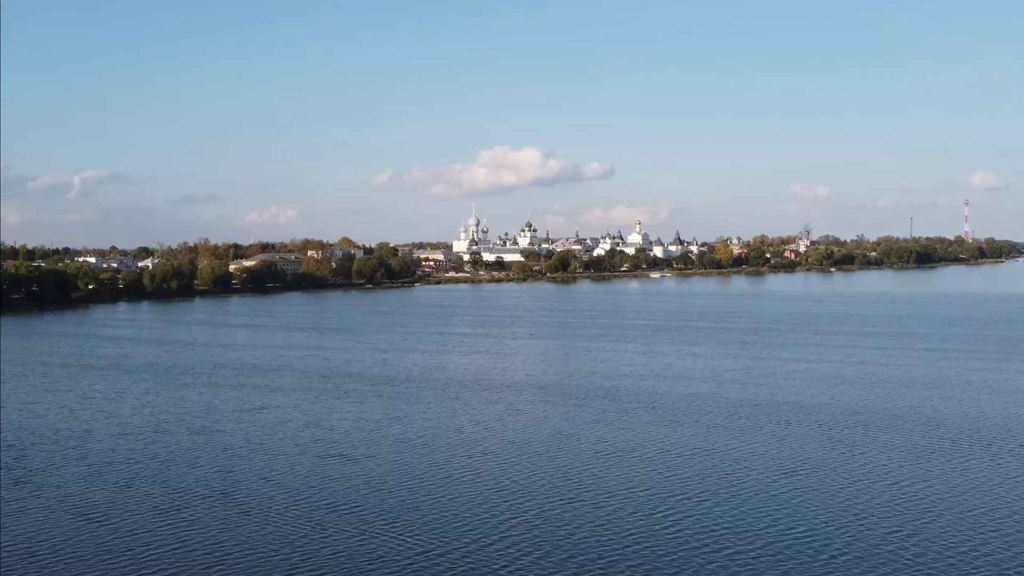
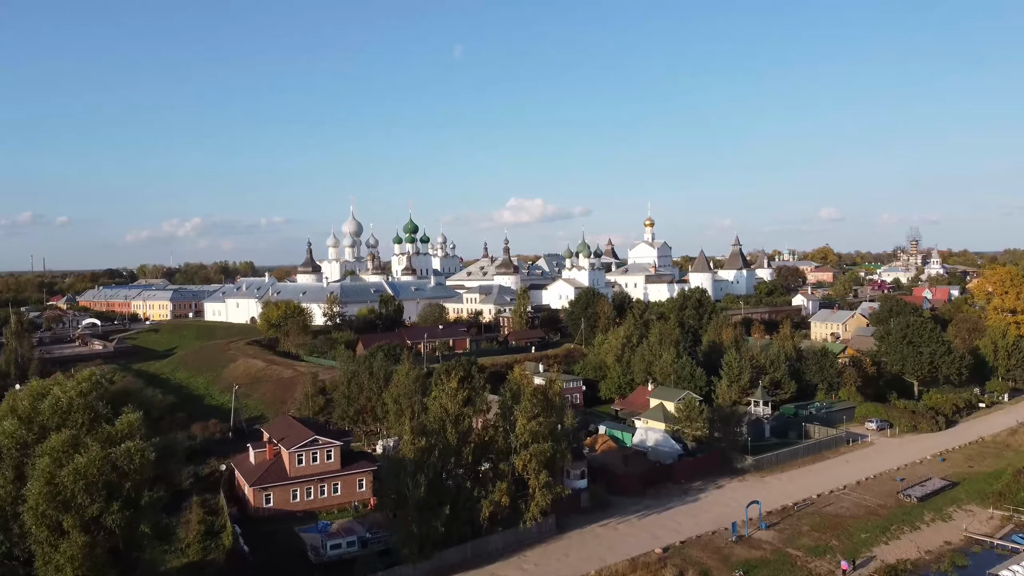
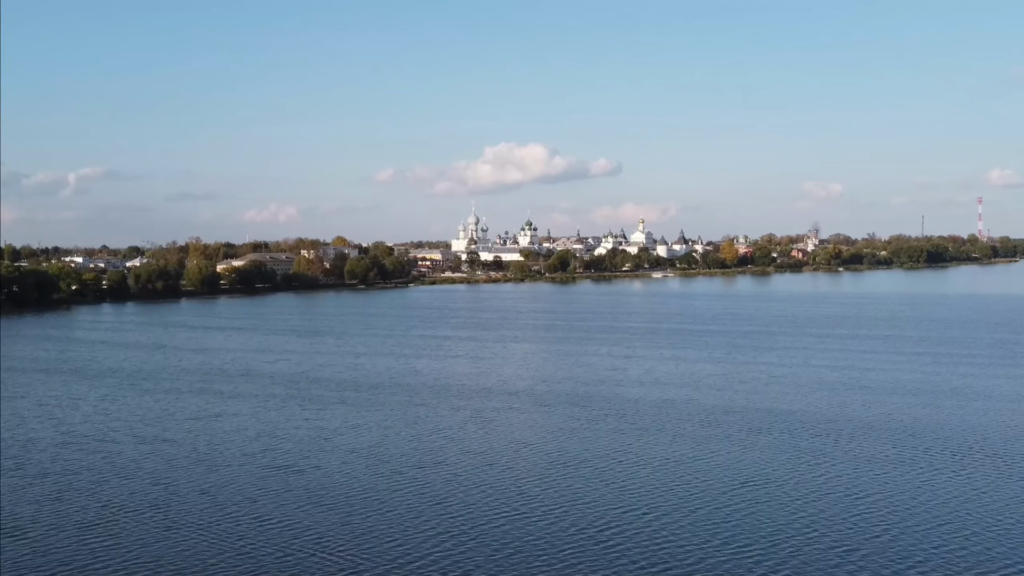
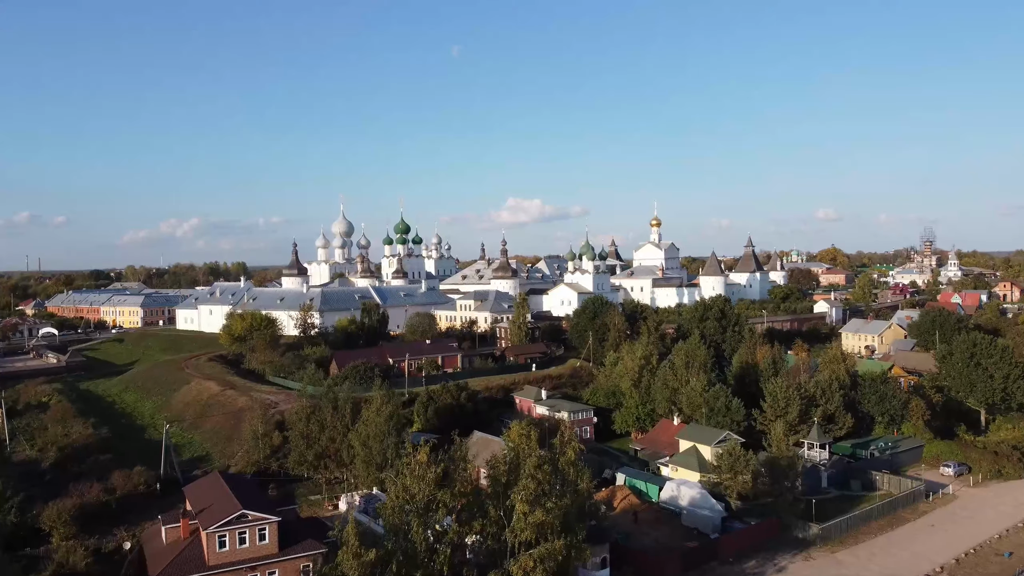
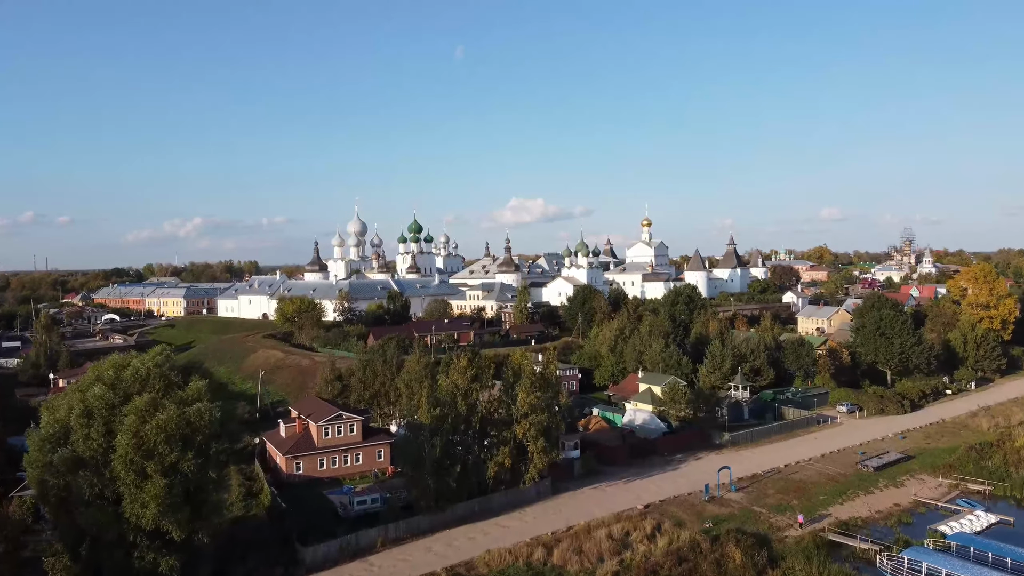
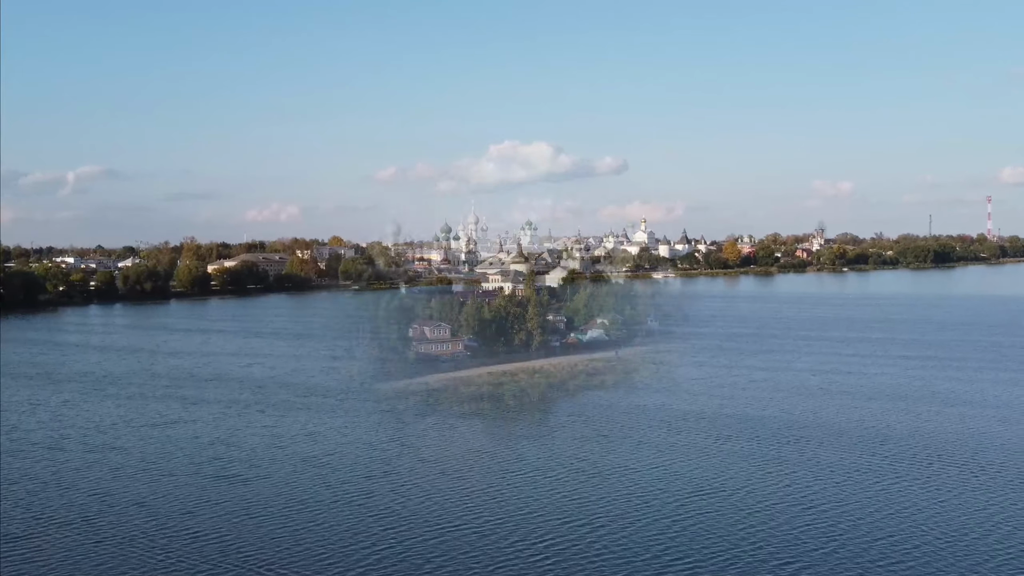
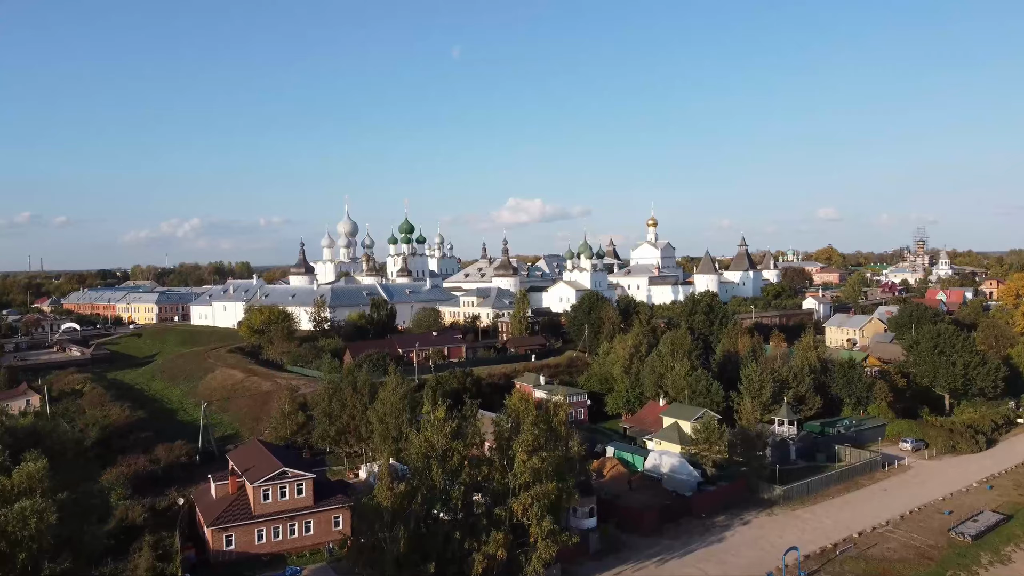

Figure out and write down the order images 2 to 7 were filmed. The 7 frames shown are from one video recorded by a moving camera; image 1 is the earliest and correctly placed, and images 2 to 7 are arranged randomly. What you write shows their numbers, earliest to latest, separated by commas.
3, 6, 5, 2, 7, 4
